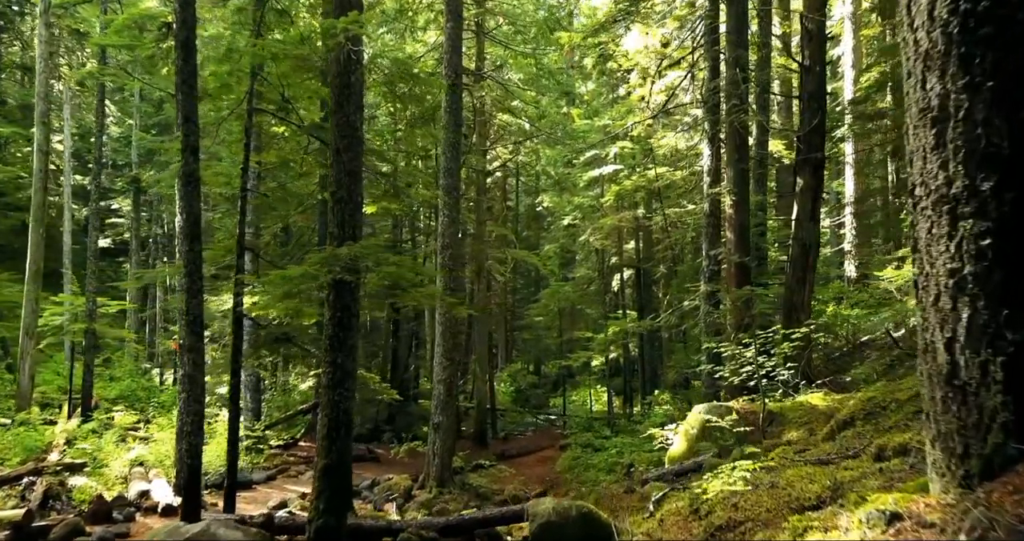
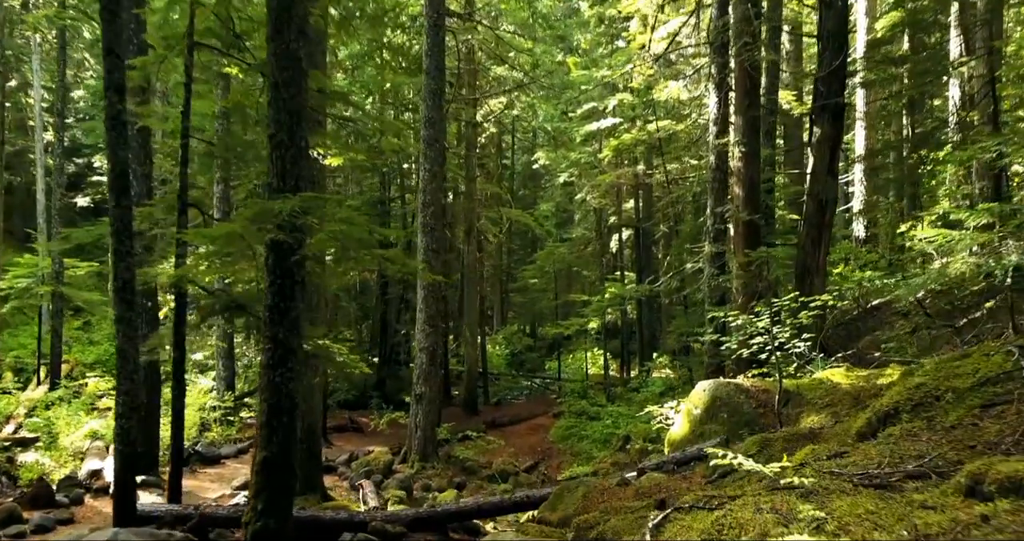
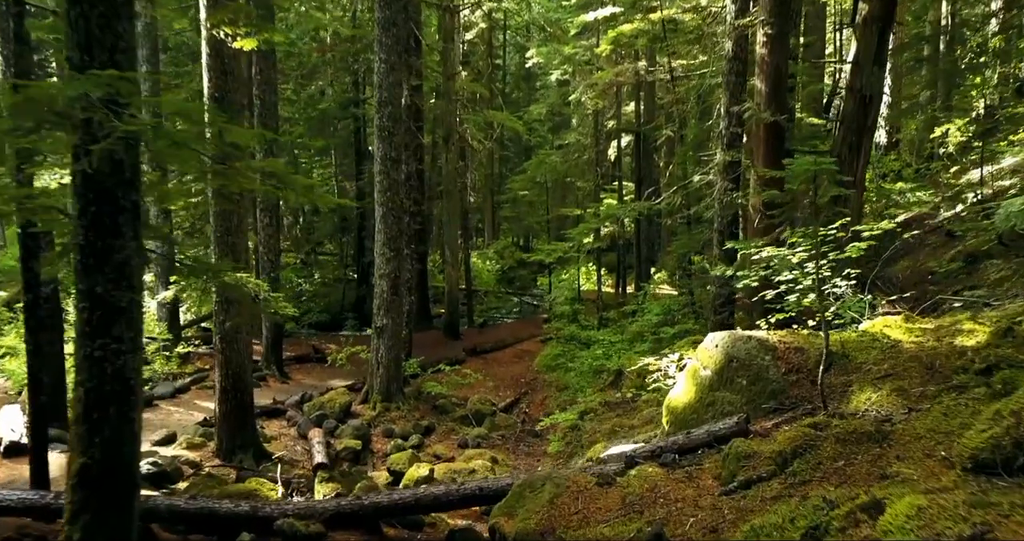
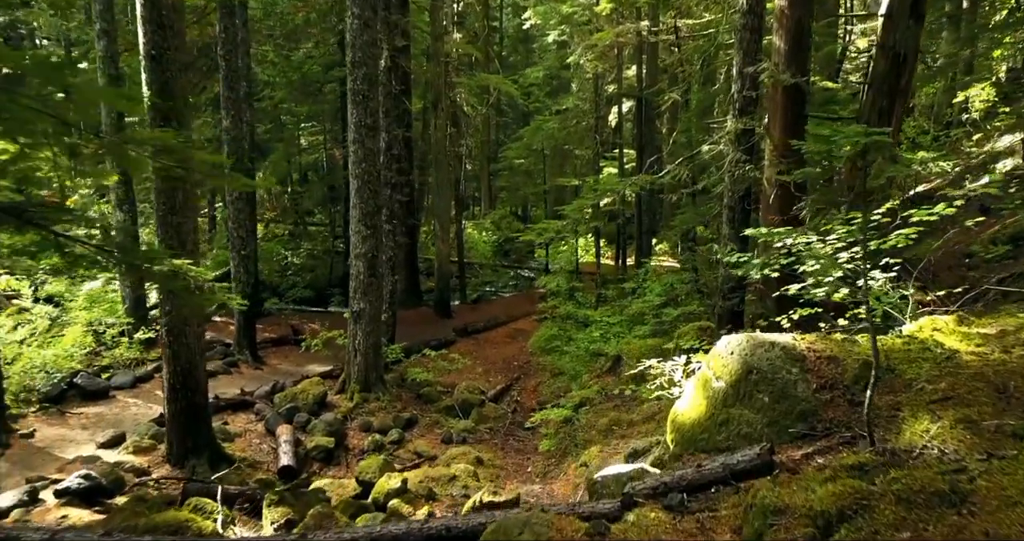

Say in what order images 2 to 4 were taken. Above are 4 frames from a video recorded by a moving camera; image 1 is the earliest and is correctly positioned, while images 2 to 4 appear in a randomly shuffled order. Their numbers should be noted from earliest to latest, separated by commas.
2, 3, 4
